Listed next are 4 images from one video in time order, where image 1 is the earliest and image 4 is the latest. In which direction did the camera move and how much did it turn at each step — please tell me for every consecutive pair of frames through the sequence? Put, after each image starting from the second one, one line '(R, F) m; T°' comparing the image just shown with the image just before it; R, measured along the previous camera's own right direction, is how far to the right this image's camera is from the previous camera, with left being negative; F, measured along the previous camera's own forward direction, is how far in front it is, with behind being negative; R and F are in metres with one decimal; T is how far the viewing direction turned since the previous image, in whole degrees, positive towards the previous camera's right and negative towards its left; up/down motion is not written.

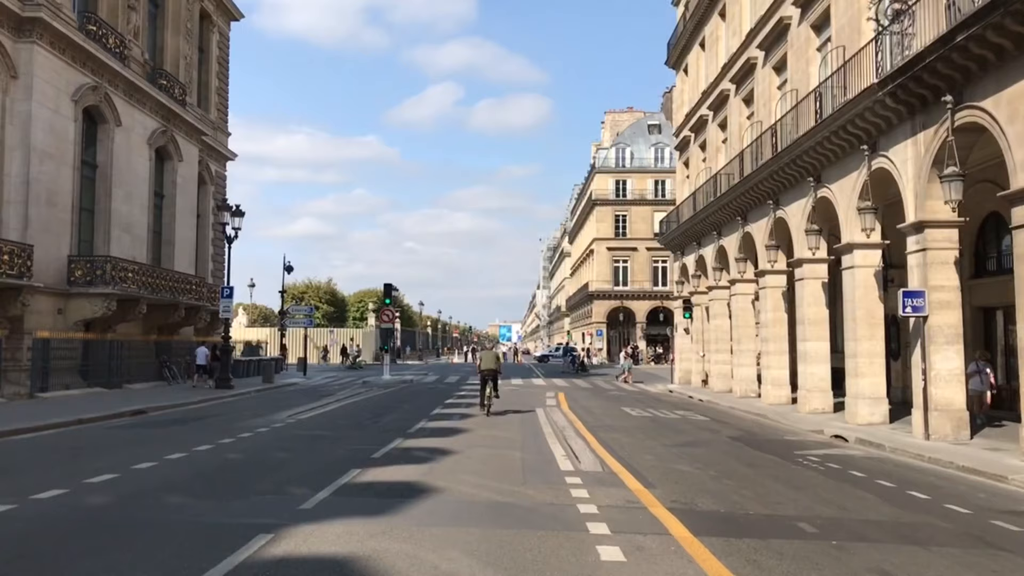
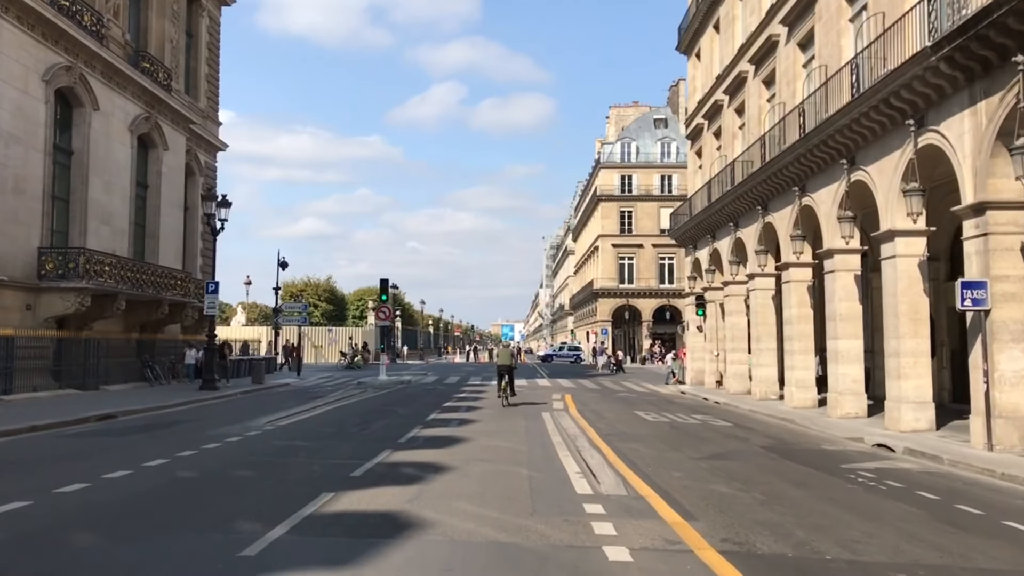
(0.0, +1.8) m; 0°
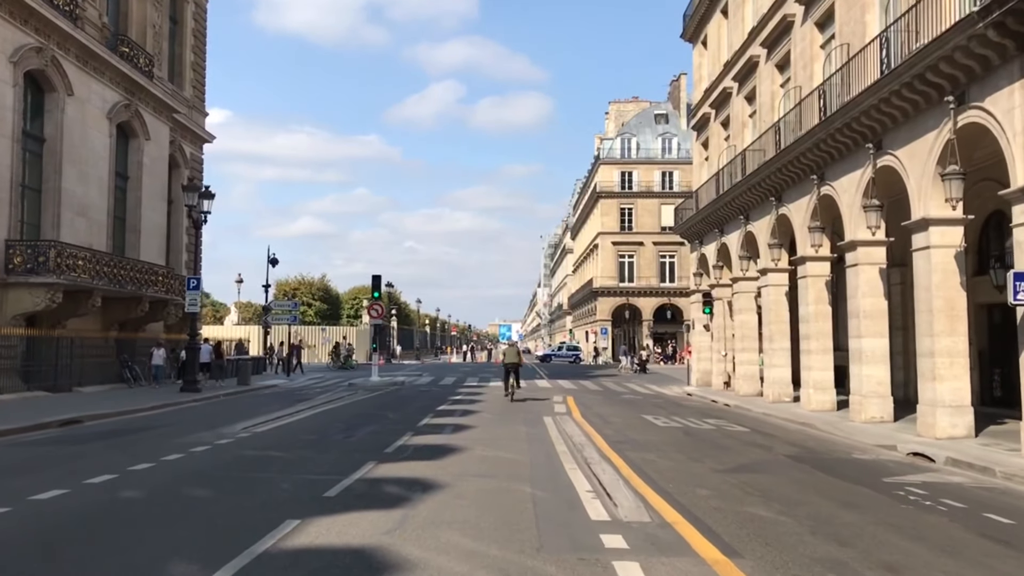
(0.0, +1.4) m; 0°
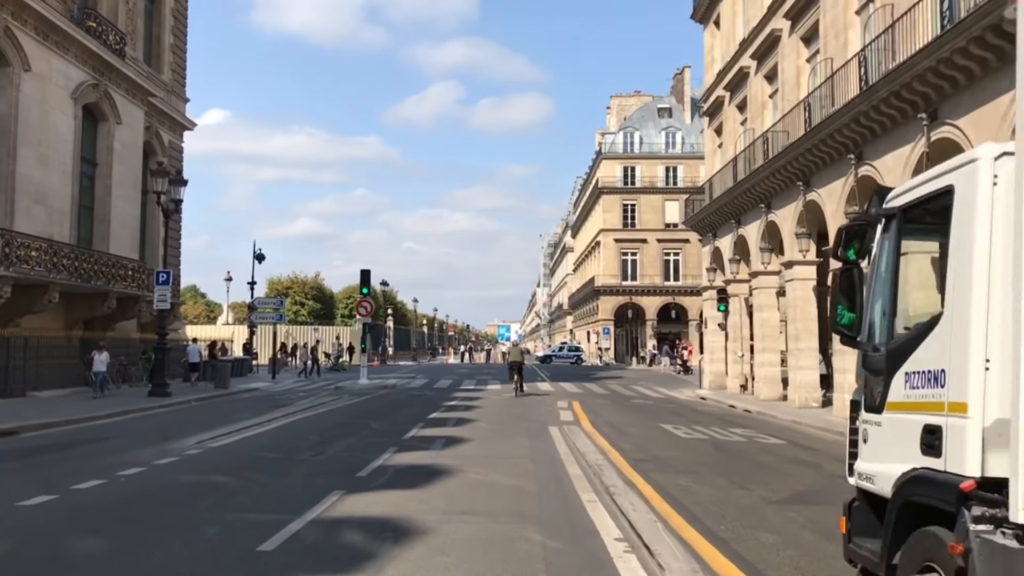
(0.0, +2.3) m; 0°
